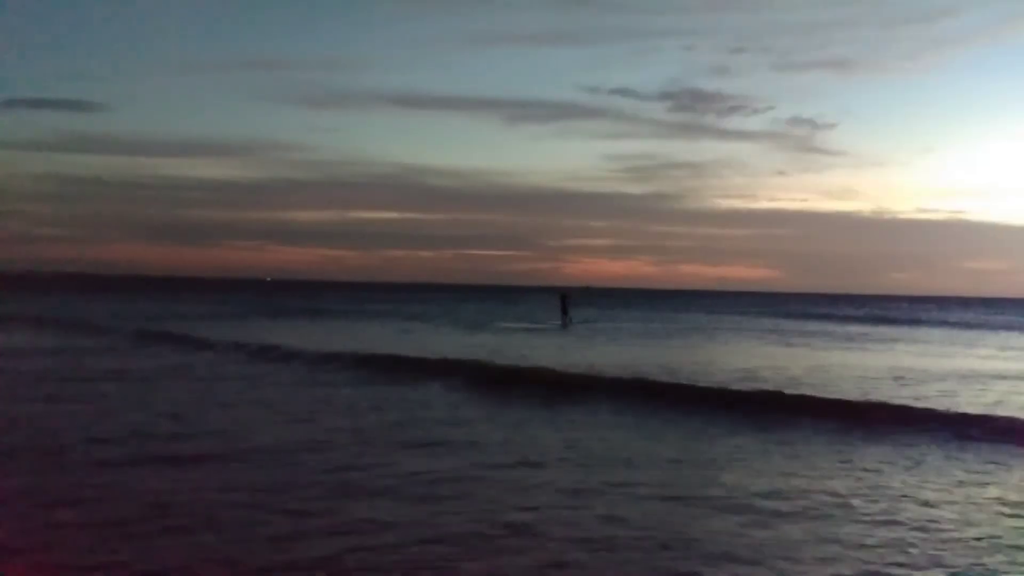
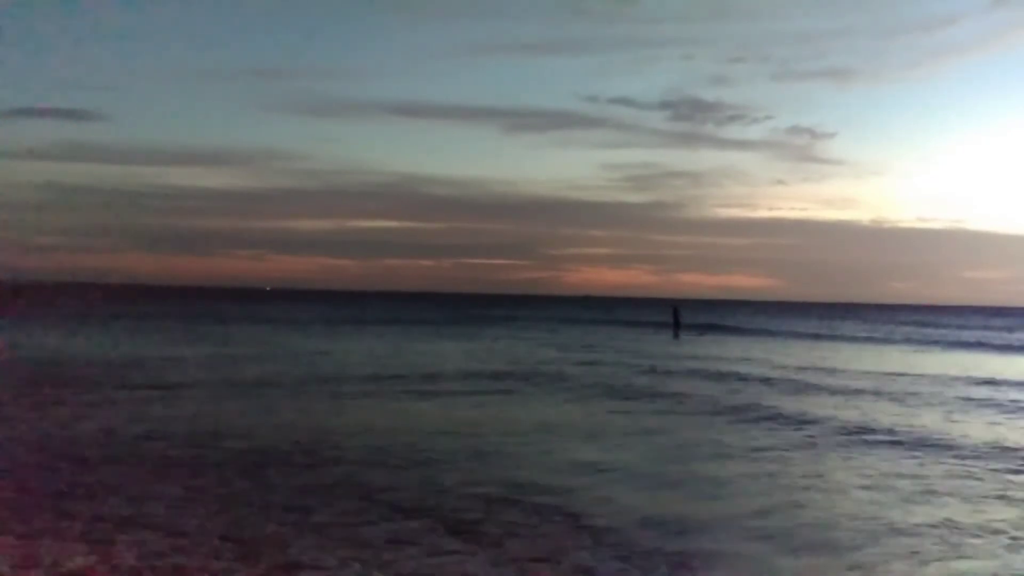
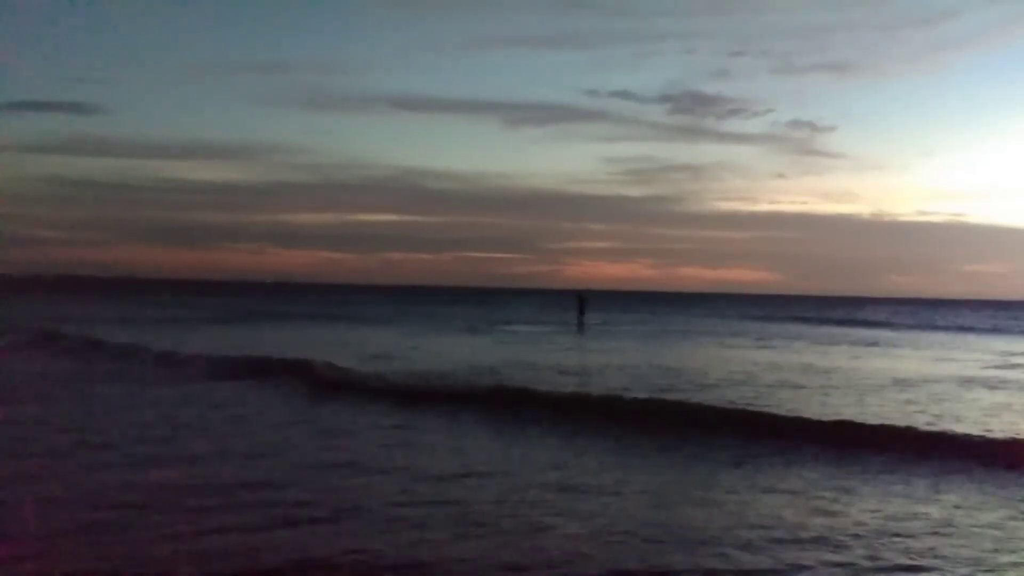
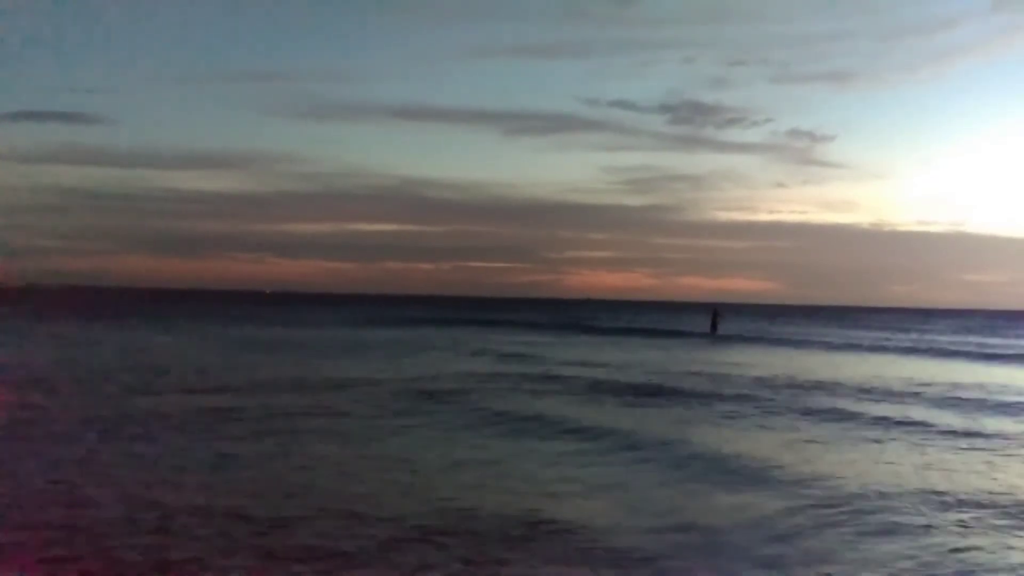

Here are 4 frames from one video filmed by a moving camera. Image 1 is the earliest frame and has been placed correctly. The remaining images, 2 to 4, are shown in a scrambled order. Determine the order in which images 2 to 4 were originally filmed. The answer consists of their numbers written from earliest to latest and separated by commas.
3, 2, 4
